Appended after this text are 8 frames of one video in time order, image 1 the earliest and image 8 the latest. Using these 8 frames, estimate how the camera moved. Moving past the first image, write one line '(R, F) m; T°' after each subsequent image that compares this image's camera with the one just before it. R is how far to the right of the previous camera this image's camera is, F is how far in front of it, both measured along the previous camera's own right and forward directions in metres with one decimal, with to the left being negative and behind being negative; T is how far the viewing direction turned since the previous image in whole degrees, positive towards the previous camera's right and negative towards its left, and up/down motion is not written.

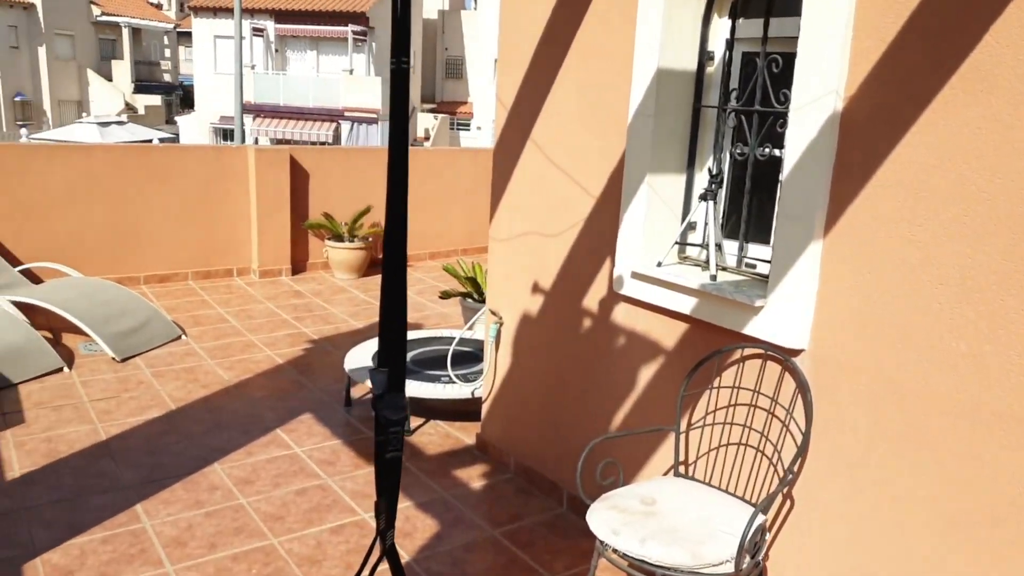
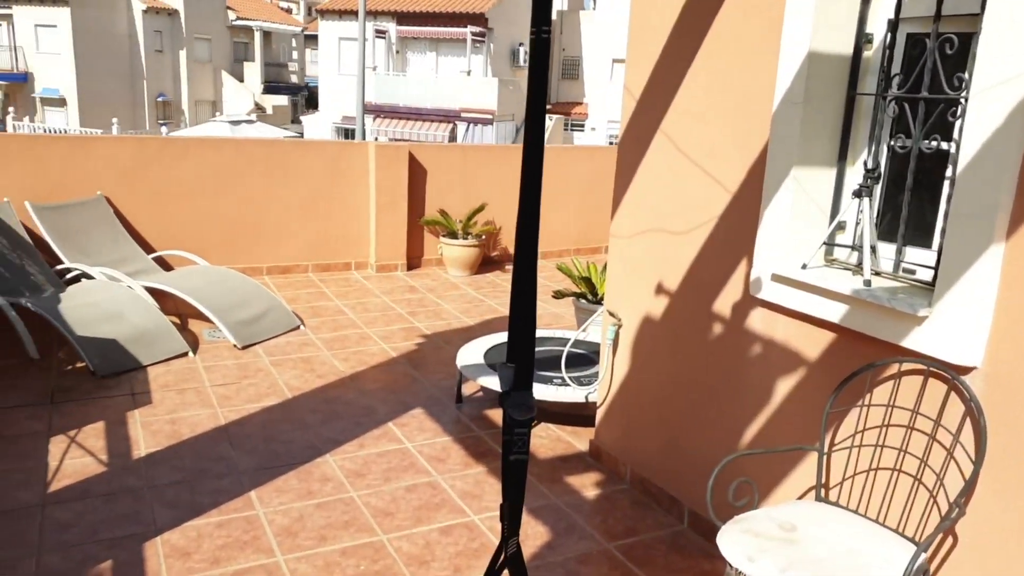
(-0.1, +0.2) m; -7°
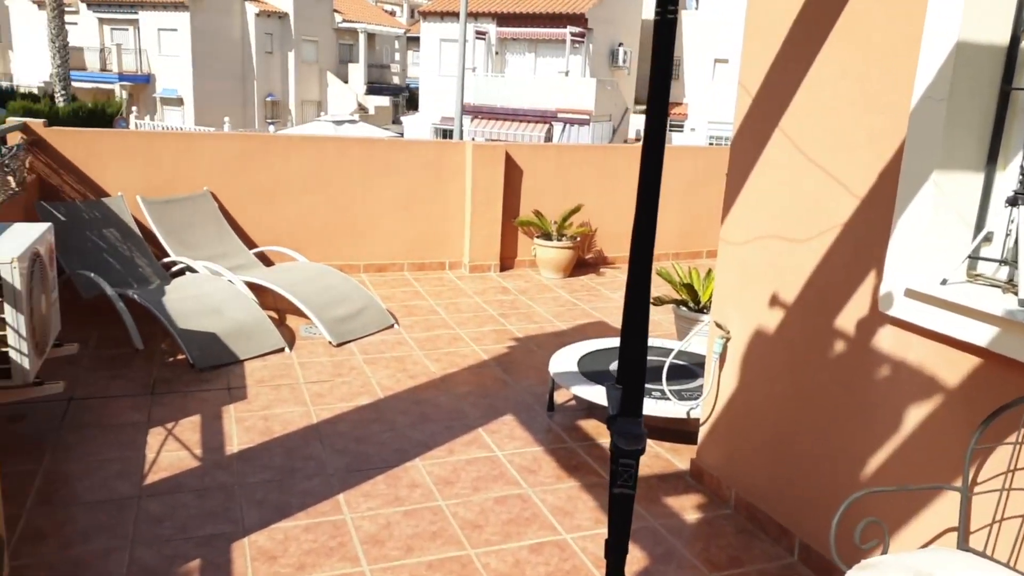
(0.0, +0.2) m; -6°
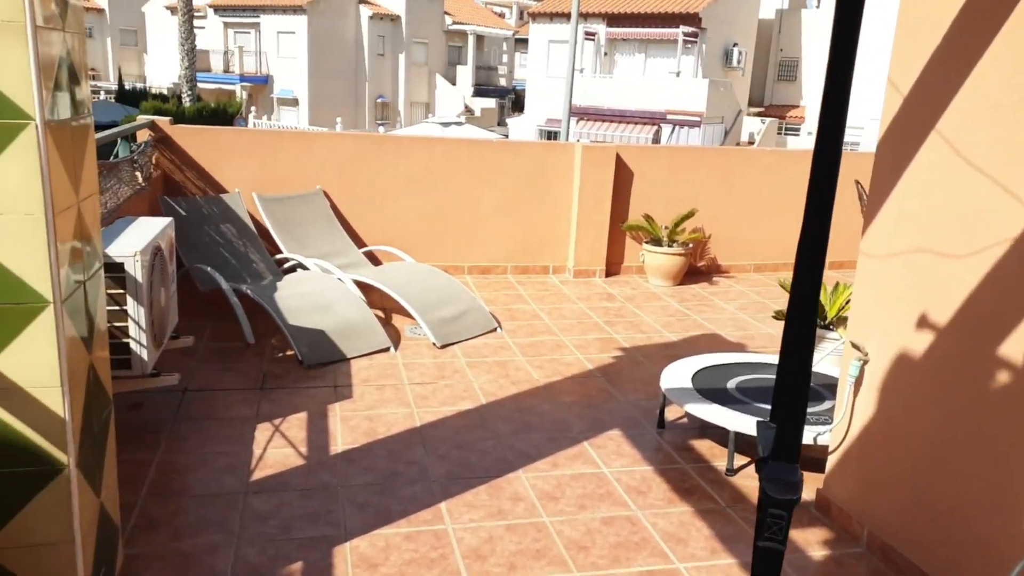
(-0.1, +0.2) m; -7°
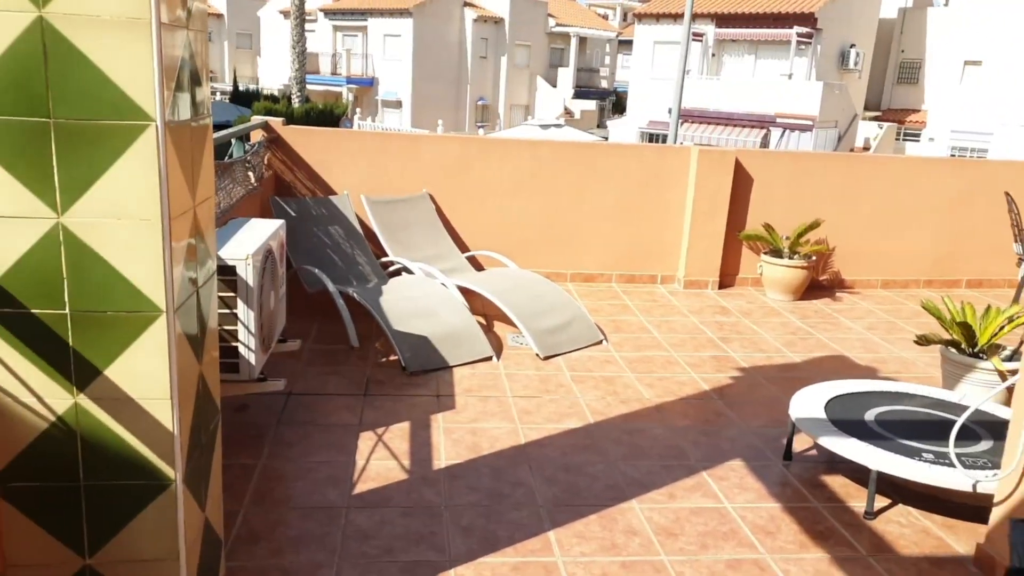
(-0.1, +0.3) m; -6°
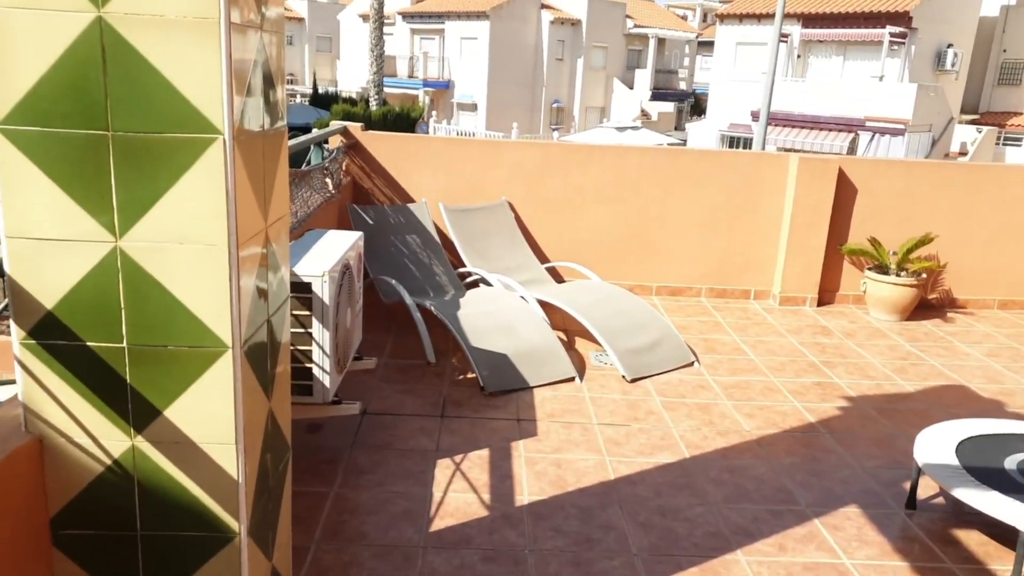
(-0.1, +0.4) m; -5°
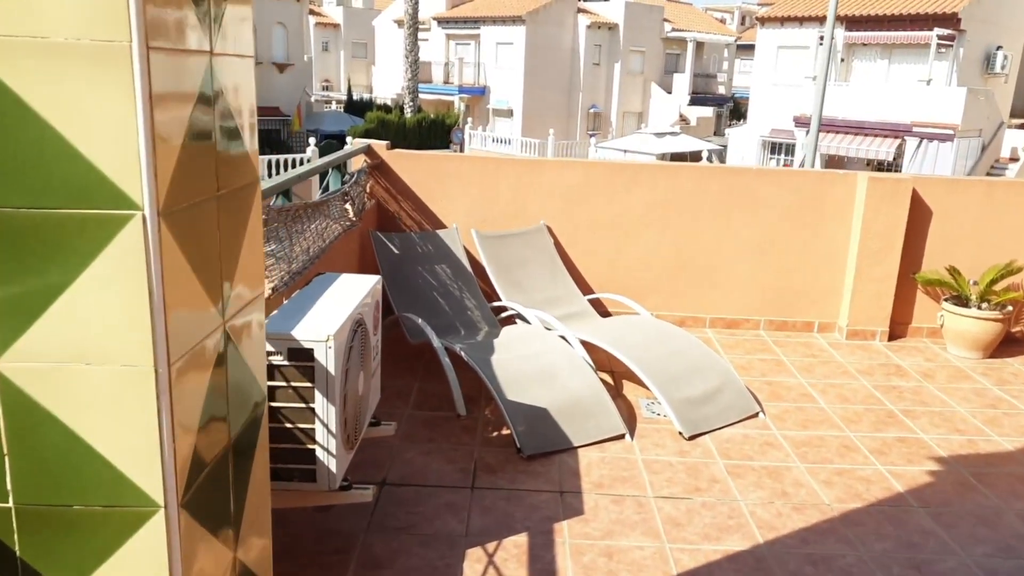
(0.0, +0.7) m; -2°
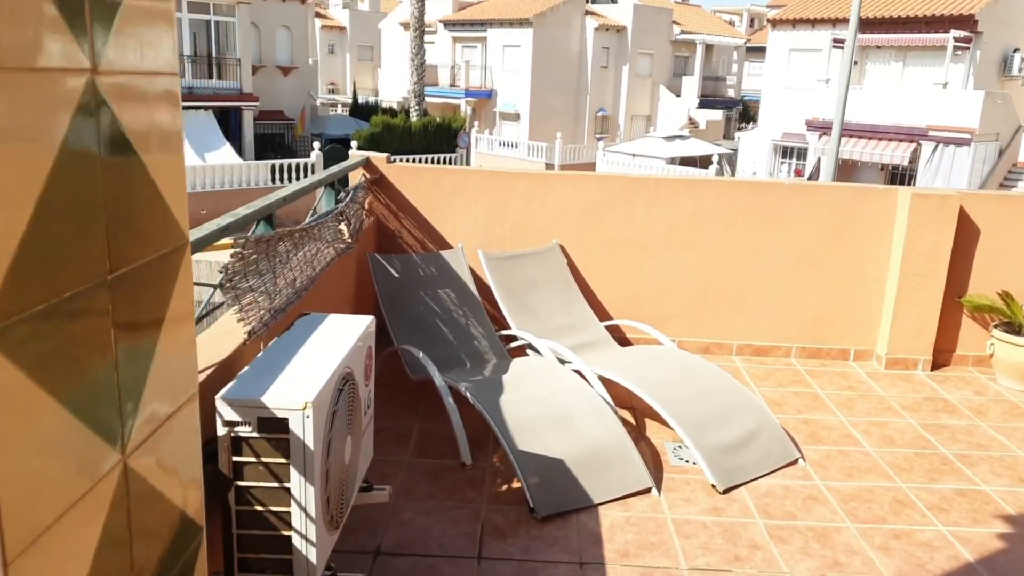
(0.0, +0.6) m; 0°
